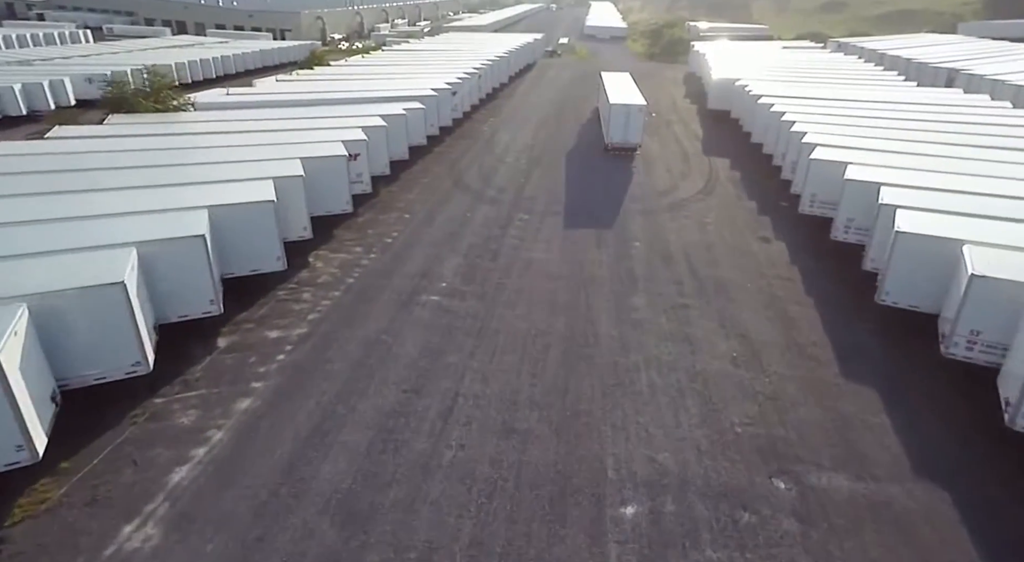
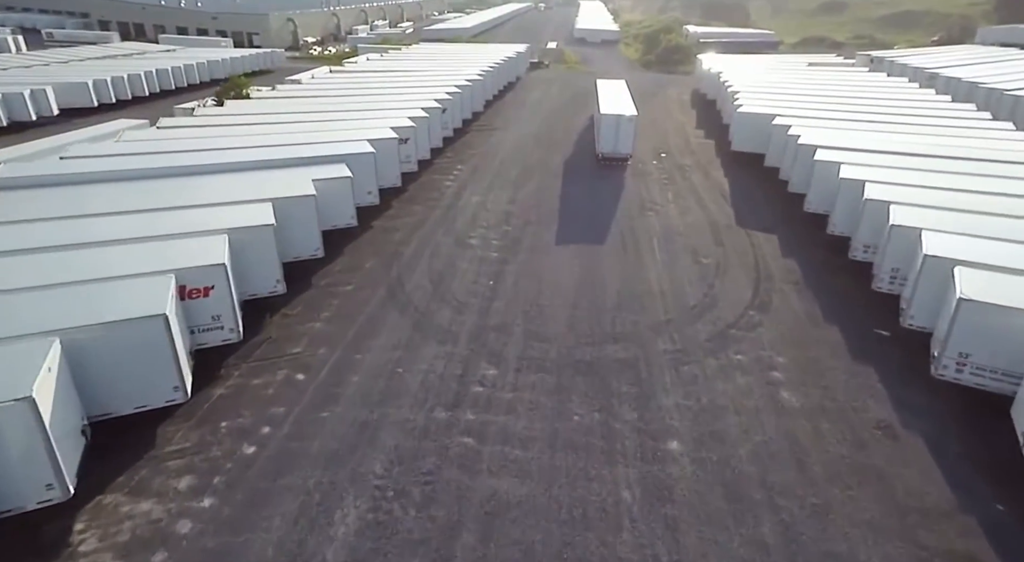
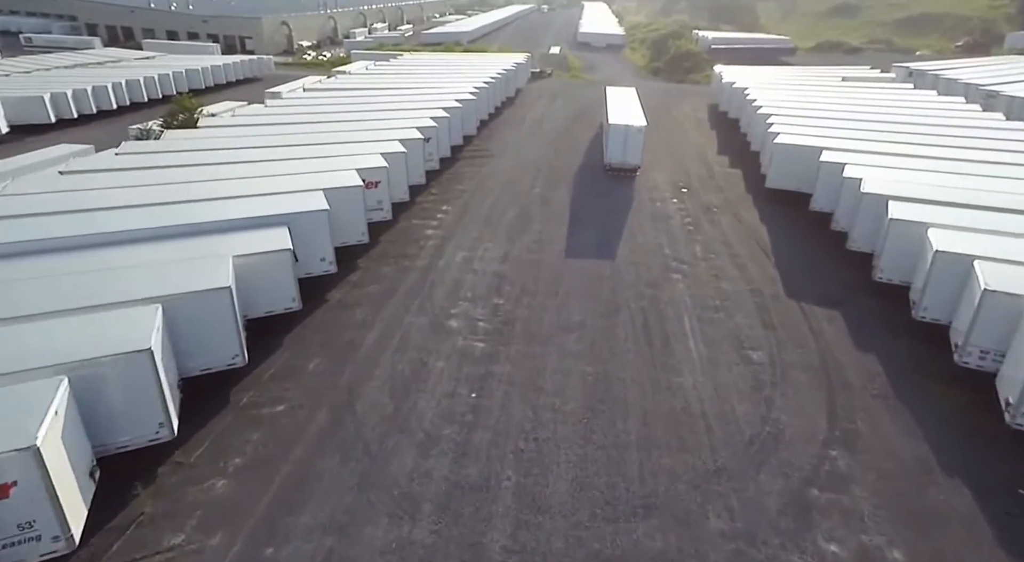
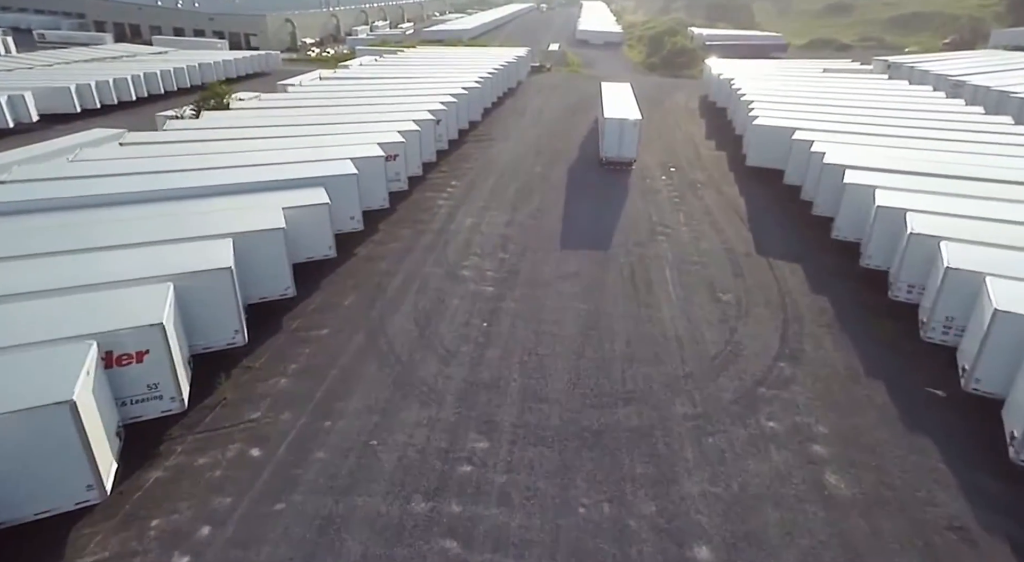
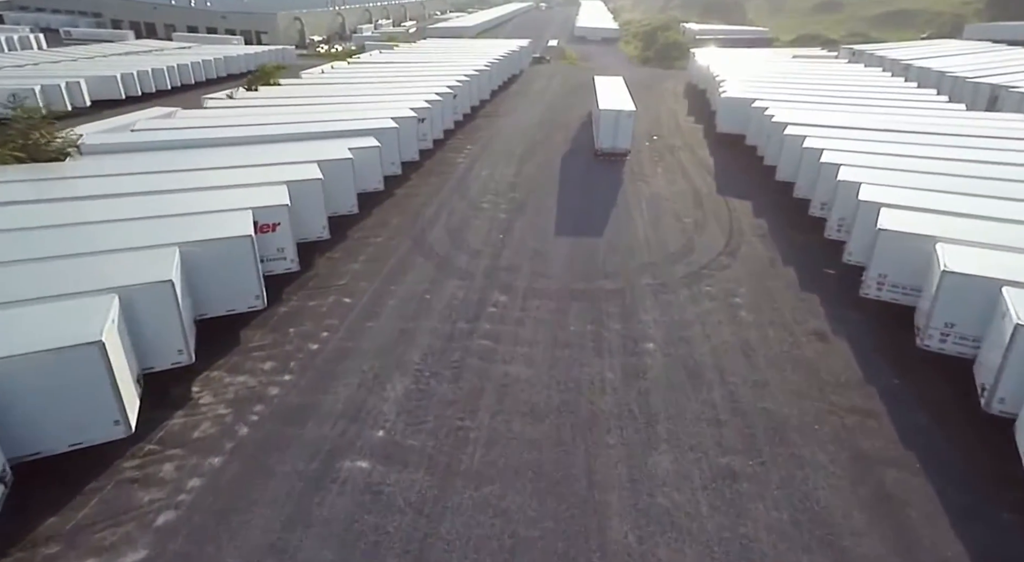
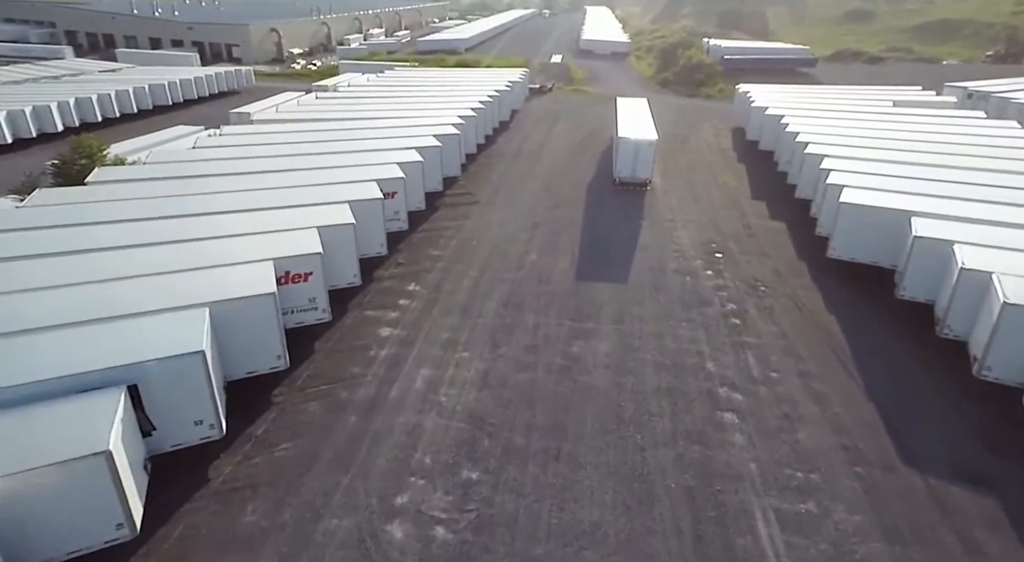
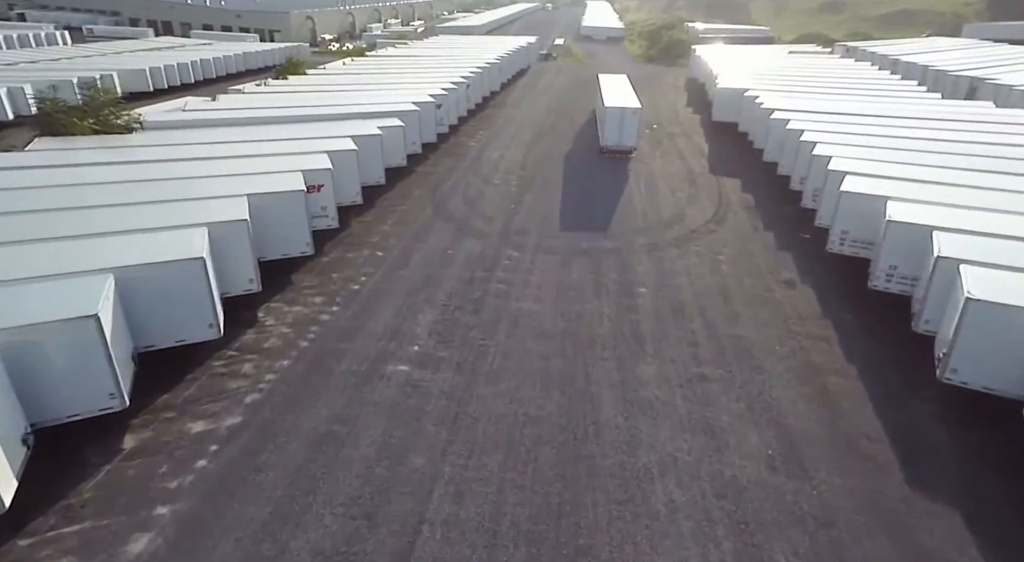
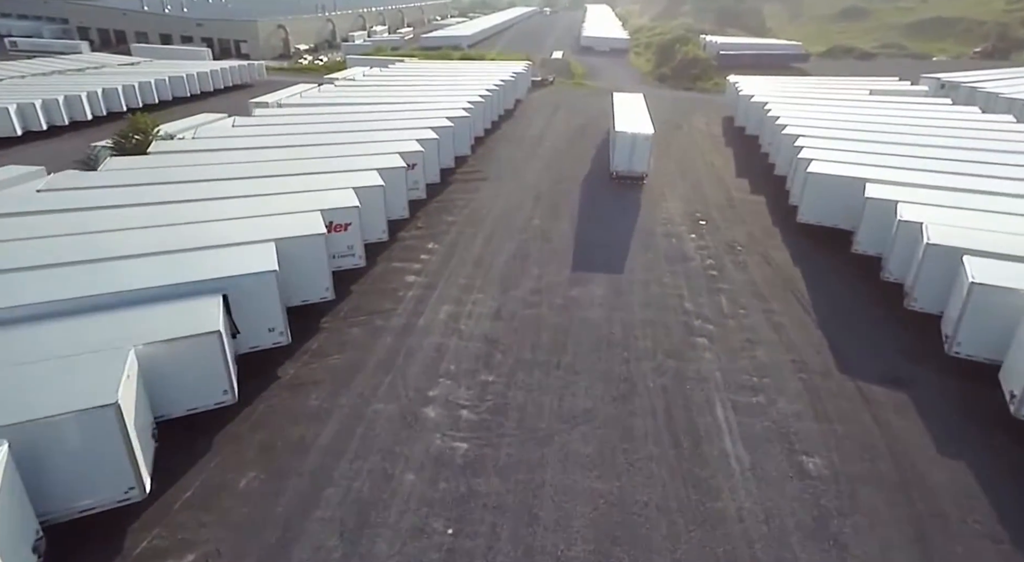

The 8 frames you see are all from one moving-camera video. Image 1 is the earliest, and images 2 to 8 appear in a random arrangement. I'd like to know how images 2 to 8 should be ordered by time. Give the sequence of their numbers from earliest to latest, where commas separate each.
7, 5, 2, 4, 3, 8, 6
